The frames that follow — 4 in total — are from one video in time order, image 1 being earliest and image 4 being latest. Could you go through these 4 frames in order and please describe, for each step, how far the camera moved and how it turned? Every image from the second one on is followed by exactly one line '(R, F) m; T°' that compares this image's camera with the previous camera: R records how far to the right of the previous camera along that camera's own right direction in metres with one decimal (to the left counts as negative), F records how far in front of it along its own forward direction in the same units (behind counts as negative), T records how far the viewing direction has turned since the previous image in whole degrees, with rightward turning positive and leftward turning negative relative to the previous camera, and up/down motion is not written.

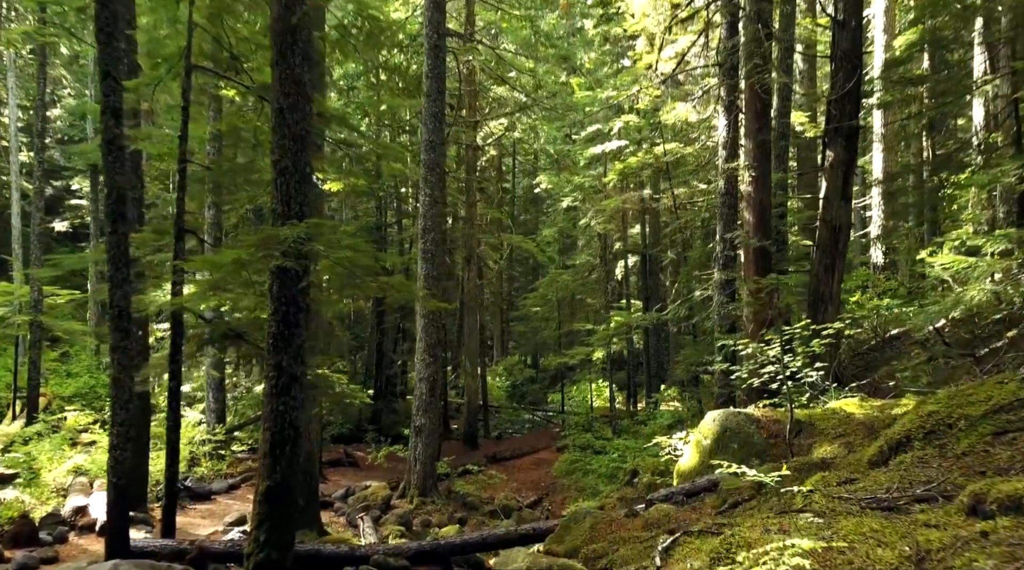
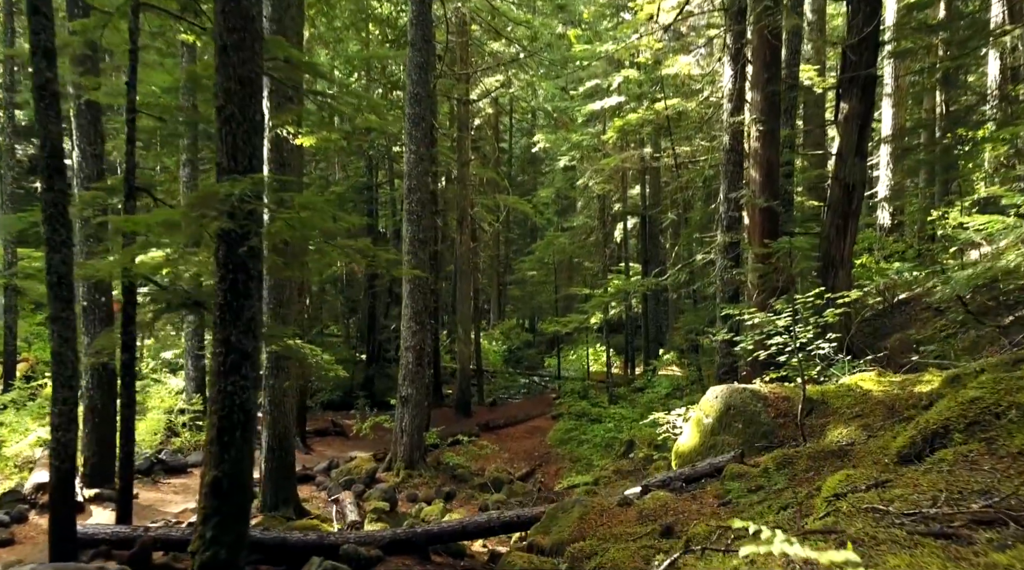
(+0.2, +0.9) m; 0°
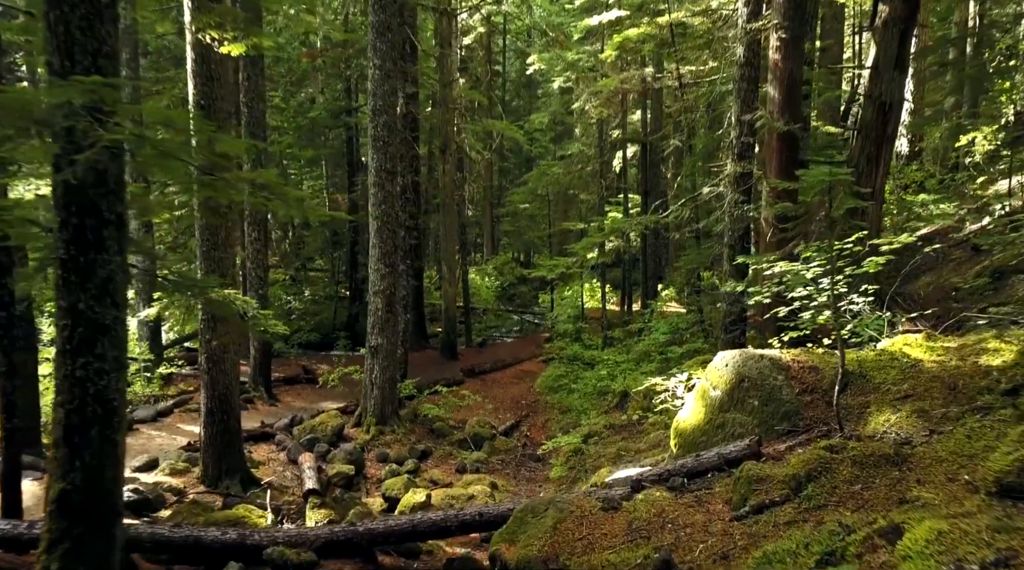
(+0.3, +1.7) m; 0°
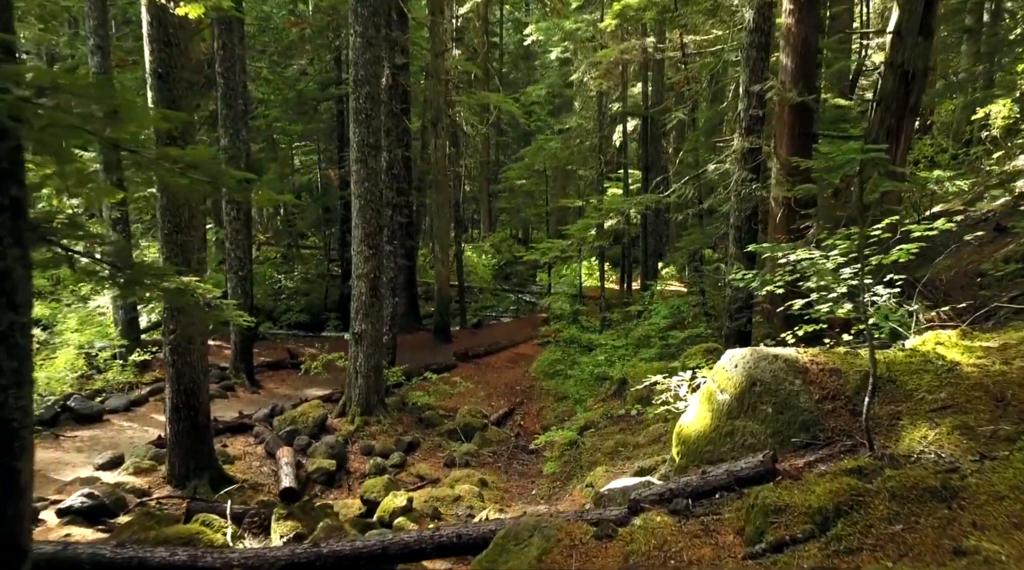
(+0.1, +0.8) m; 0°
